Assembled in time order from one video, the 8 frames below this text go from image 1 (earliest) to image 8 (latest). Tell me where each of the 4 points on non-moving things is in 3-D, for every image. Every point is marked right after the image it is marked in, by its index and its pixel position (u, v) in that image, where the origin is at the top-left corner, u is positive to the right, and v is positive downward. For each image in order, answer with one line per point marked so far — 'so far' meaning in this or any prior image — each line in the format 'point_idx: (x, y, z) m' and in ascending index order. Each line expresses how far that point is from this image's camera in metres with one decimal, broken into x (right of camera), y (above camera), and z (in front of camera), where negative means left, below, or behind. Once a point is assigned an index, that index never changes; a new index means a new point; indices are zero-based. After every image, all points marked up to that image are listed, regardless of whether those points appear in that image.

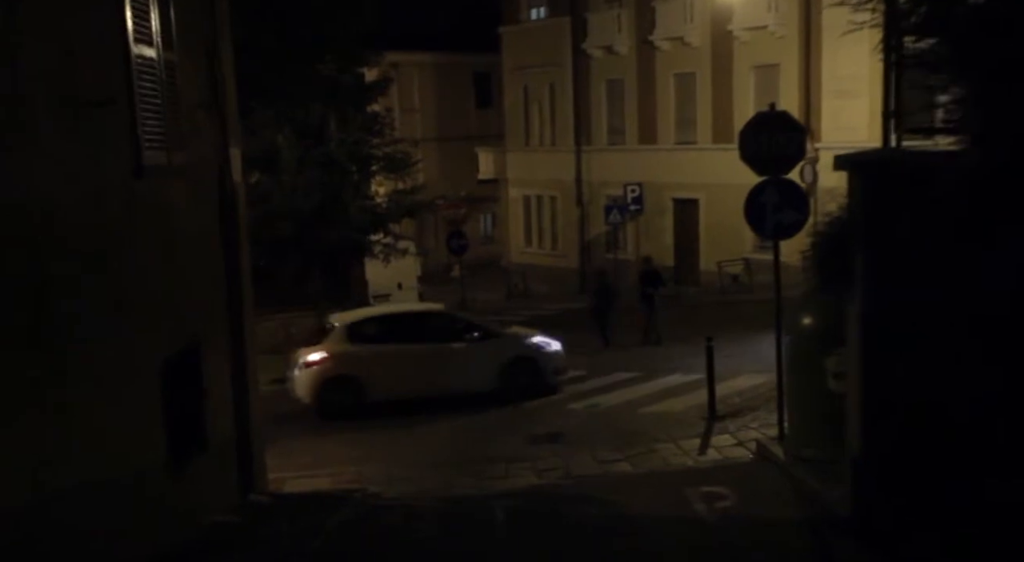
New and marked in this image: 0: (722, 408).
0: (+2.4, -1.5, +14.8) m
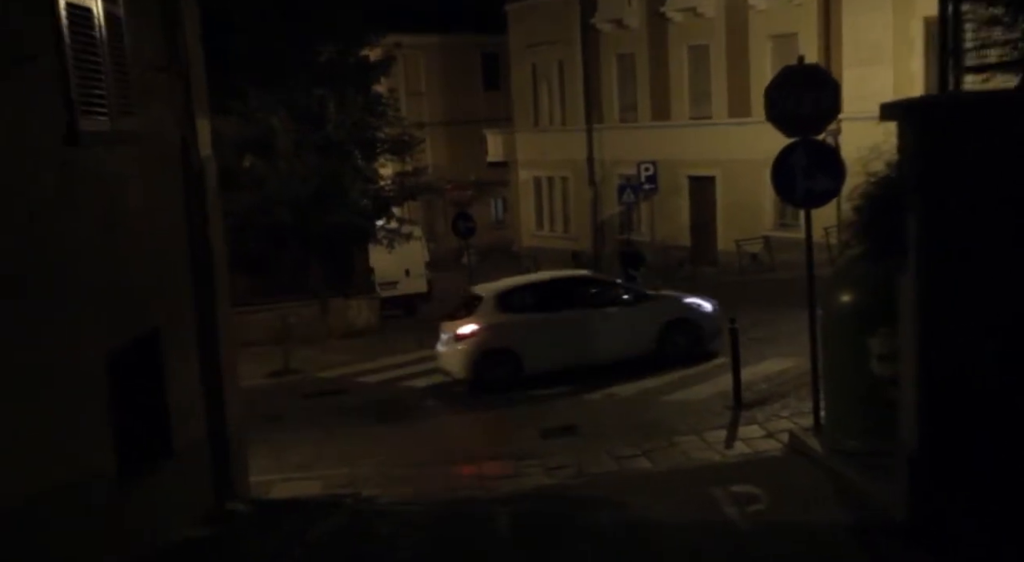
0: (+2.5, -1.2, +13.7) m
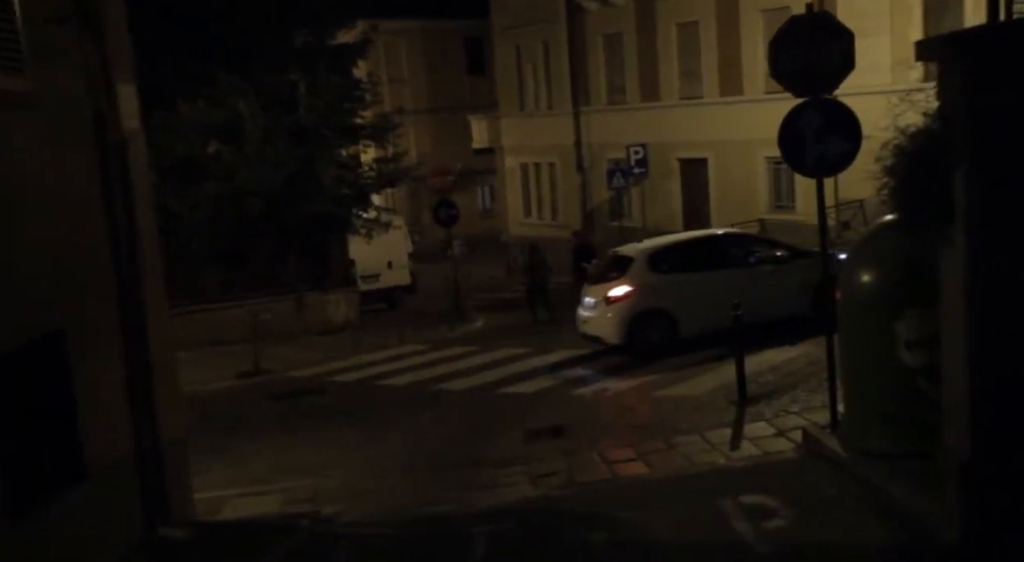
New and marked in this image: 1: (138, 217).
0: (+2.4, -1.1, +12.5) m
1: (-2.5, +0.4, +8.5) m
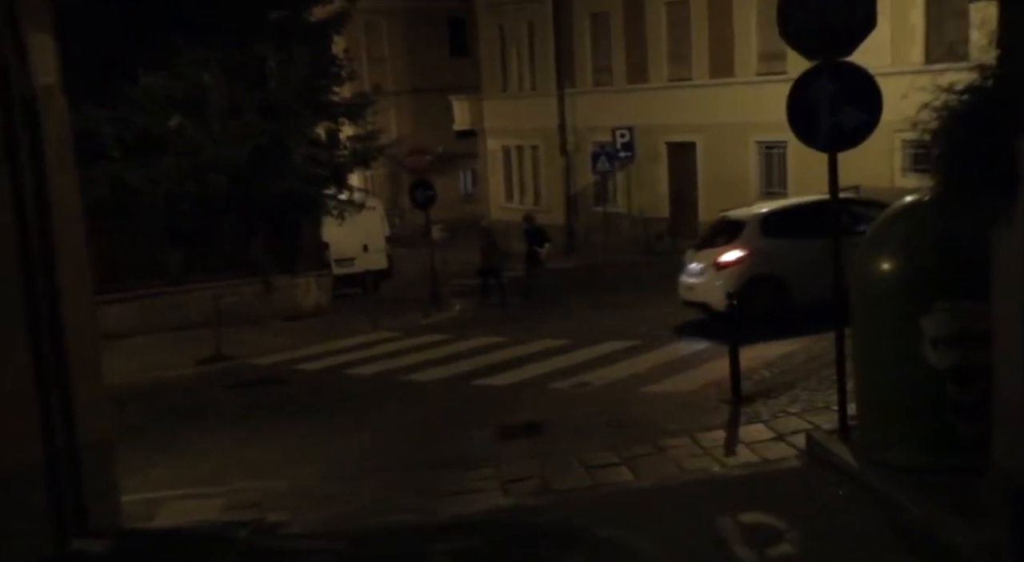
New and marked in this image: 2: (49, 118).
0: (+2.1, -1.0, +11.5) m
1: (-2.7, +0.5, +7.4) m
2: (-2.7, +1.0, +7.4) m
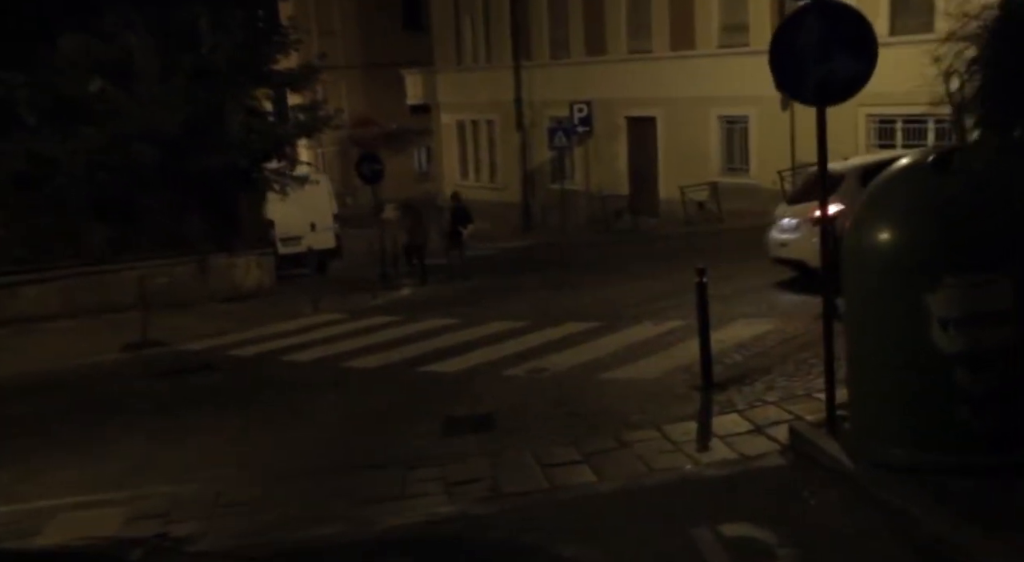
0: (+1.7, -0.7, +10.5) m
1: (-3.0, +0.7, +6.2) m
2: (-3.0, +1.1, +6.2) m
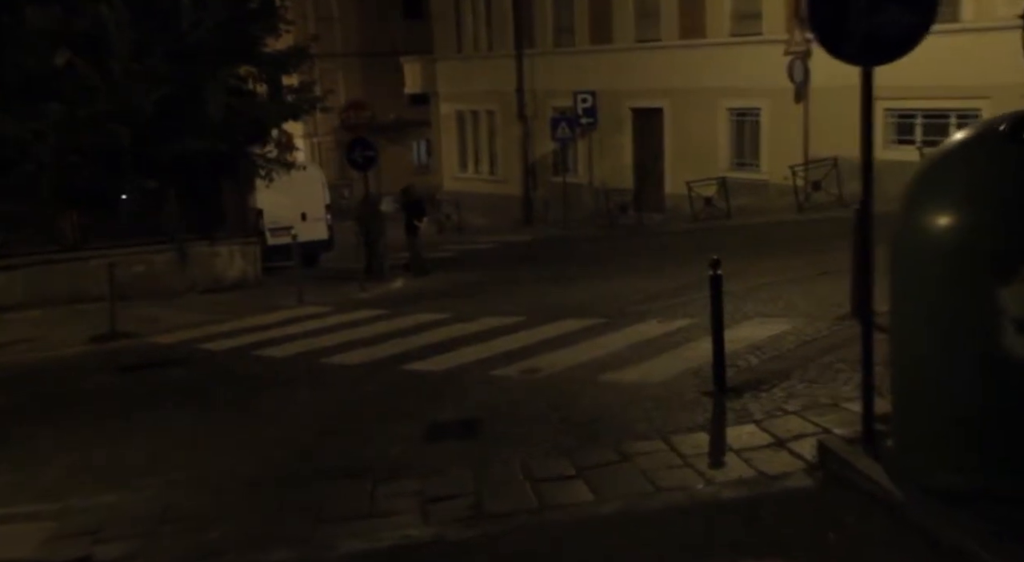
0: (+1.6, -0.7, +9.4) m
1: (-3.0, +0.8, +5.2) m
2: (-3.0, +1.2, +5.2) m
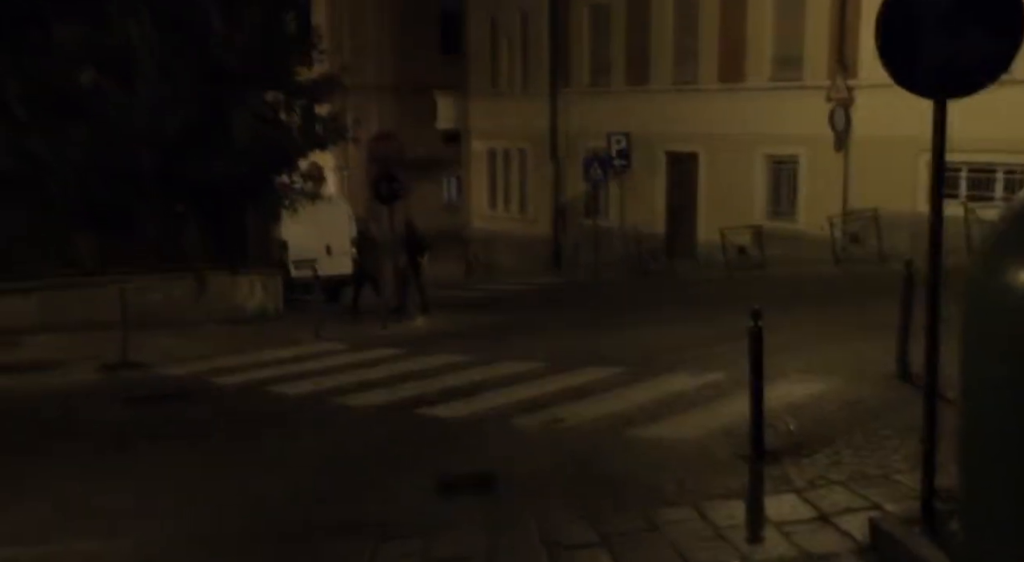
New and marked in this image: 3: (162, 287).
0: (+1.8, -1.1, +8.7) m
1: (-2.9, +0.7, +4.6) m
2: (-2.9, +1.1, +4.6) m
3: (-4.8, -0.1, +17.3) m
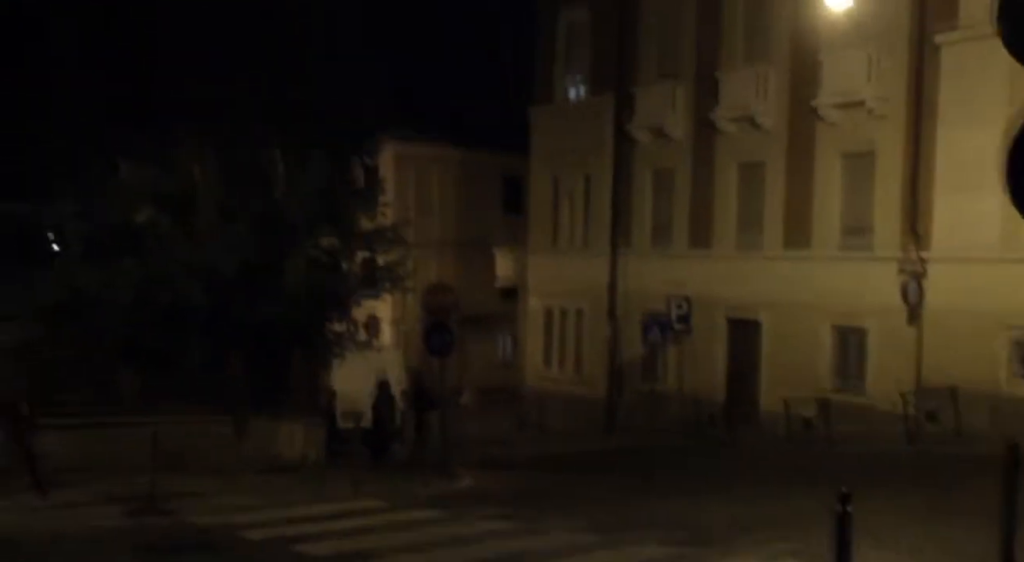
0: (+2.0, -2.1, +7.6) m
1: (-2.7, +0.4, +4.0) m
2: (-2.7, +0.8, +4.1) m
3: (-4.1, -1.9, +16.6) m
